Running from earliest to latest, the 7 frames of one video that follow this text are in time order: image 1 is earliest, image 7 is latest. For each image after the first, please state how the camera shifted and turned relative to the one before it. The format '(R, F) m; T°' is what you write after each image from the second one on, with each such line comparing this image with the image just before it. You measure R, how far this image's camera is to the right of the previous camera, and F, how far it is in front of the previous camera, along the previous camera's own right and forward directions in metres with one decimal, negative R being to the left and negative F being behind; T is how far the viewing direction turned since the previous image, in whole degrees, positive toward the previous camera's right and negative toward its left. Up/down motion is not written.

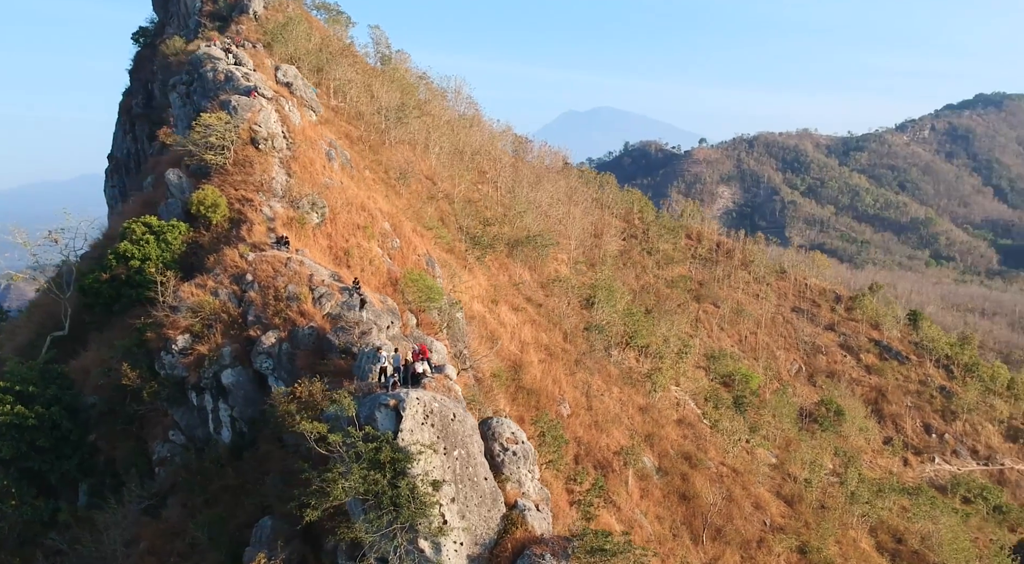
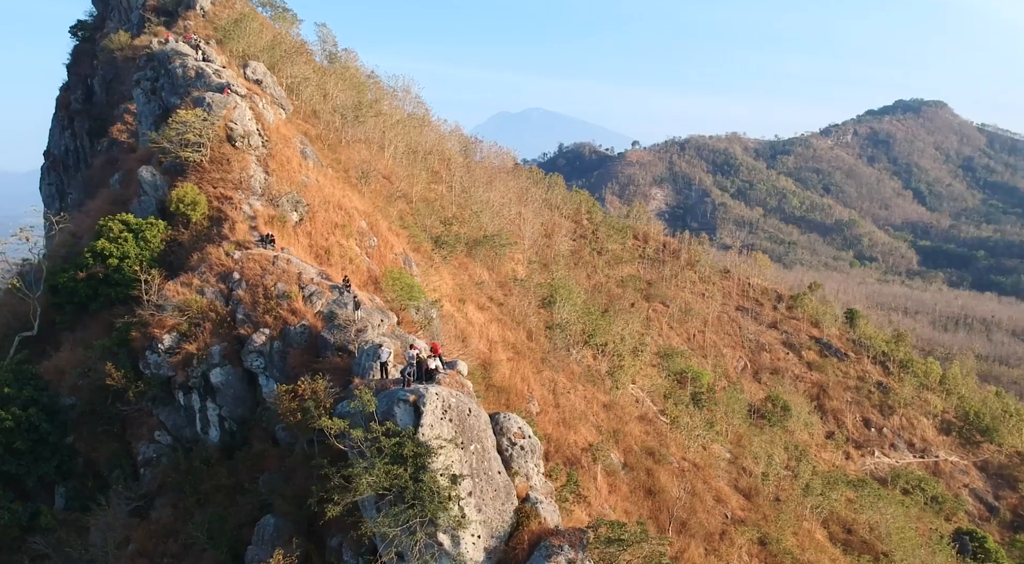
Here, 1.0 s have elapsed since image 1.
(-1.0, -0.2) m; +3°
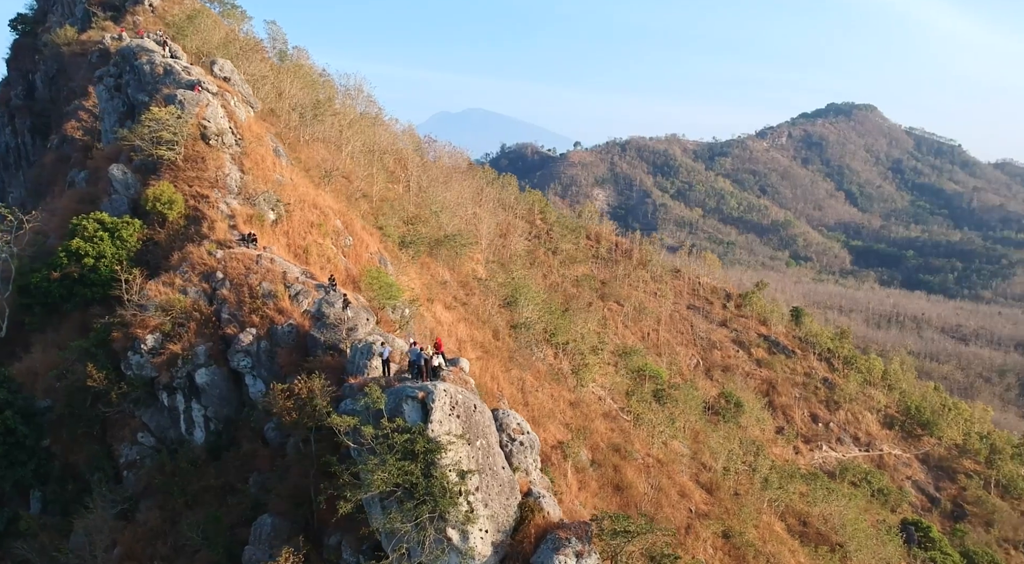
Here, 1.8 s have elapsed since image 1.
(-0.8, -0.2) m; +3°
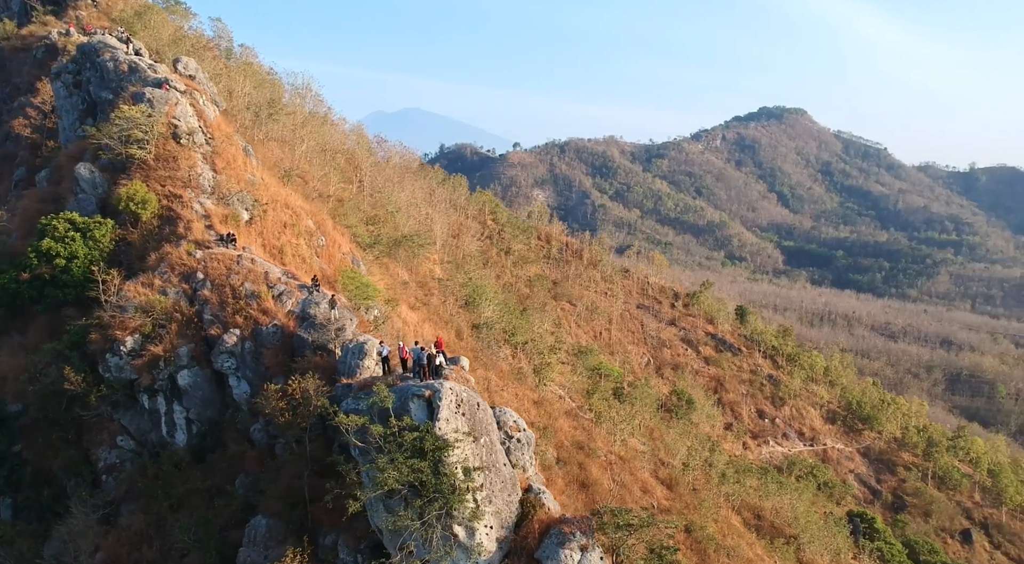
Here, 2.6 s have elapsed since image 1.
(-0.8, -0.2) m; +3°
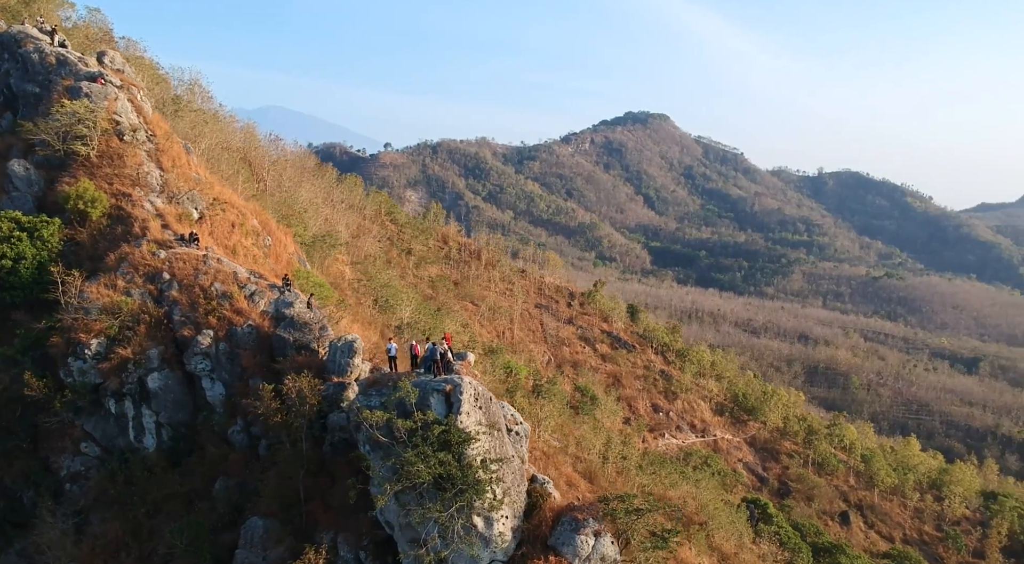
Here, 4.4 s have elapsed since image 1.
(-1.8, -0.5) m; +7°
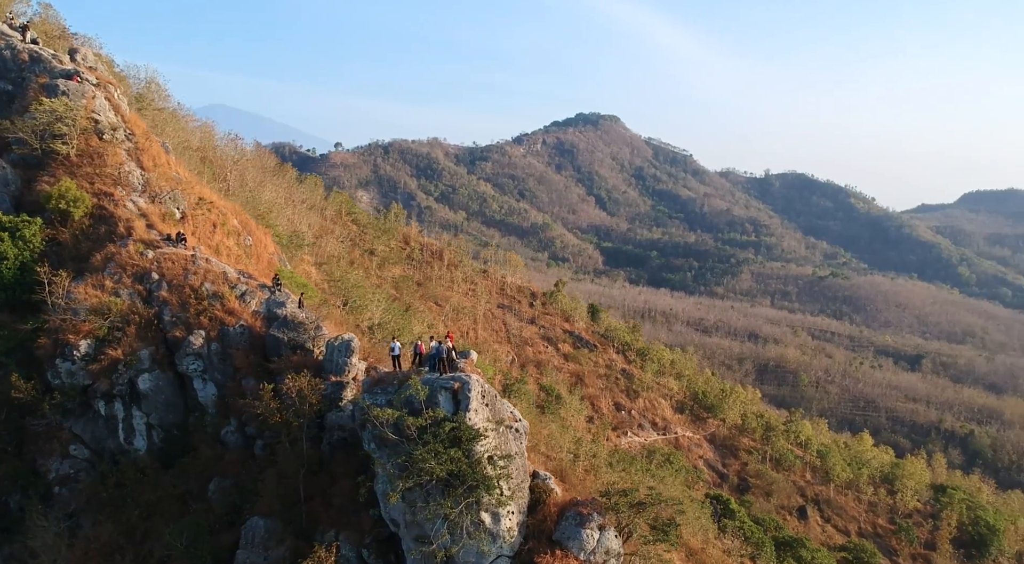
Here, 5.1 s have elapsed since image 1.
(-0.7, -0.2) m; +3°
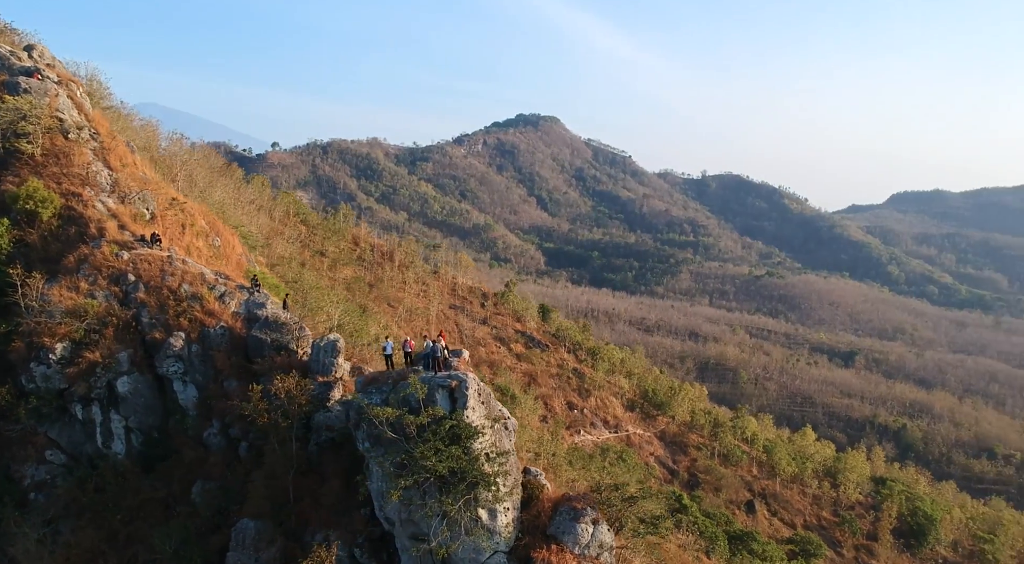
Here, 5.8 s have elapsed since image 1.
(-0.7, -0.3) m; +3°
